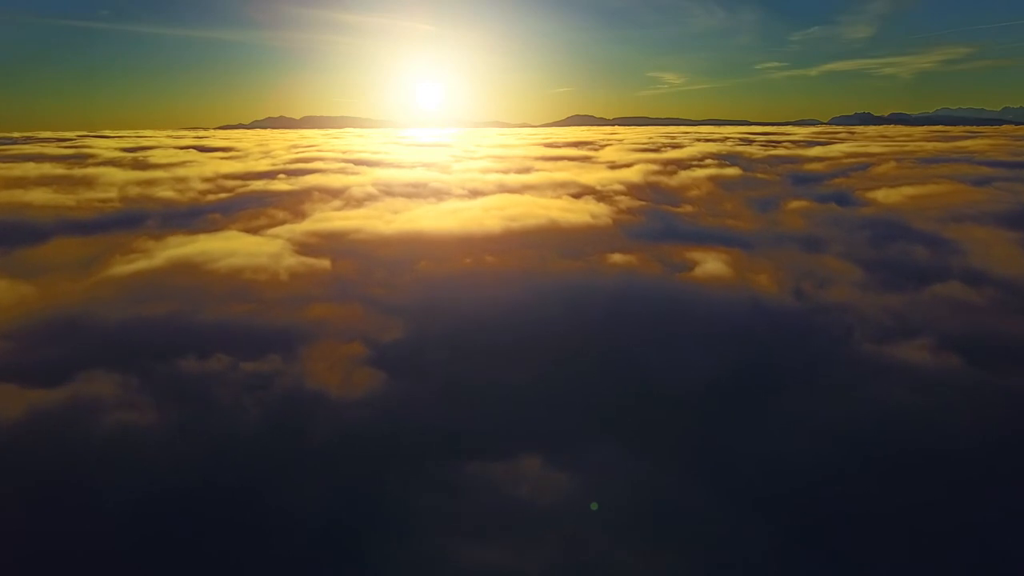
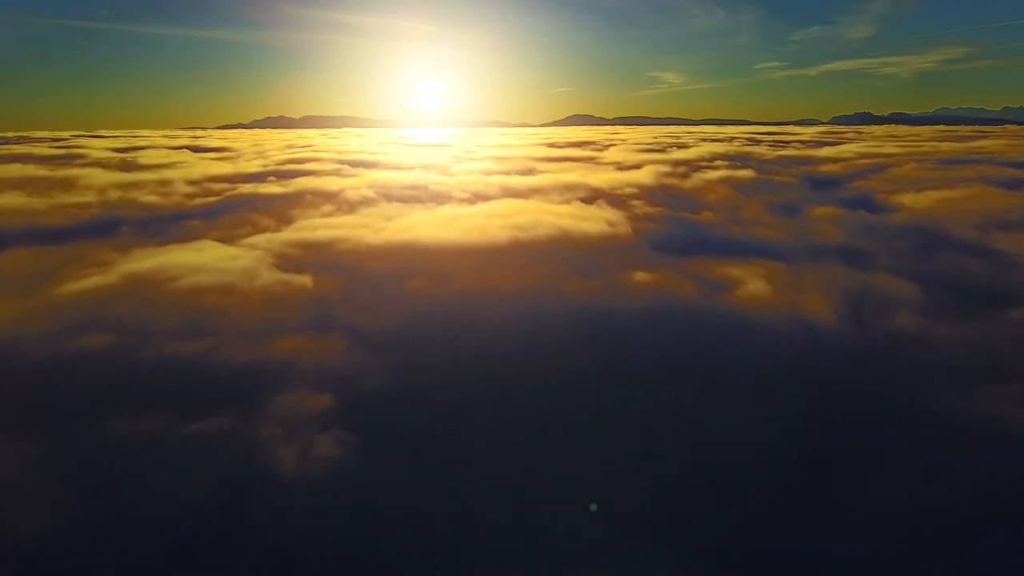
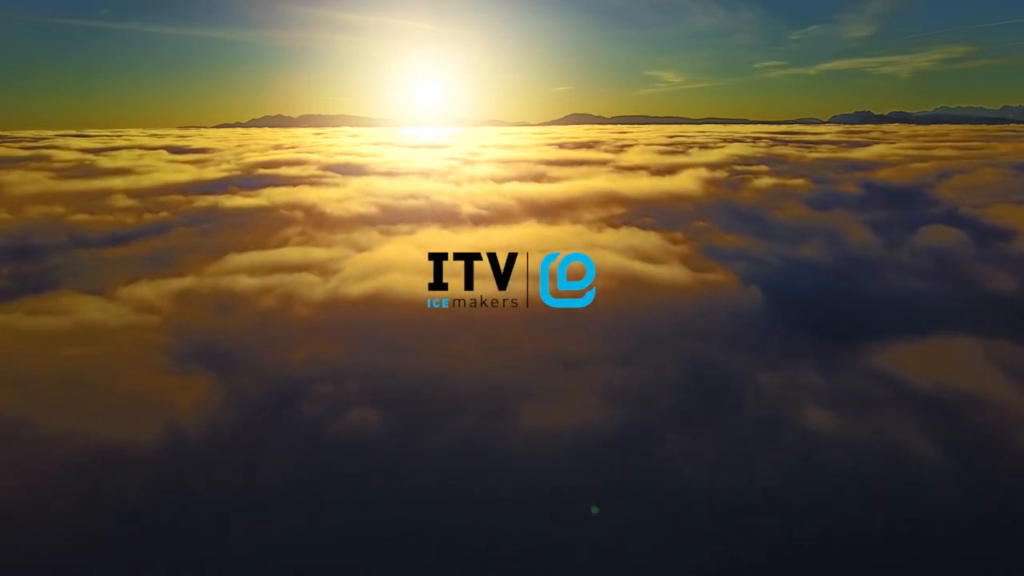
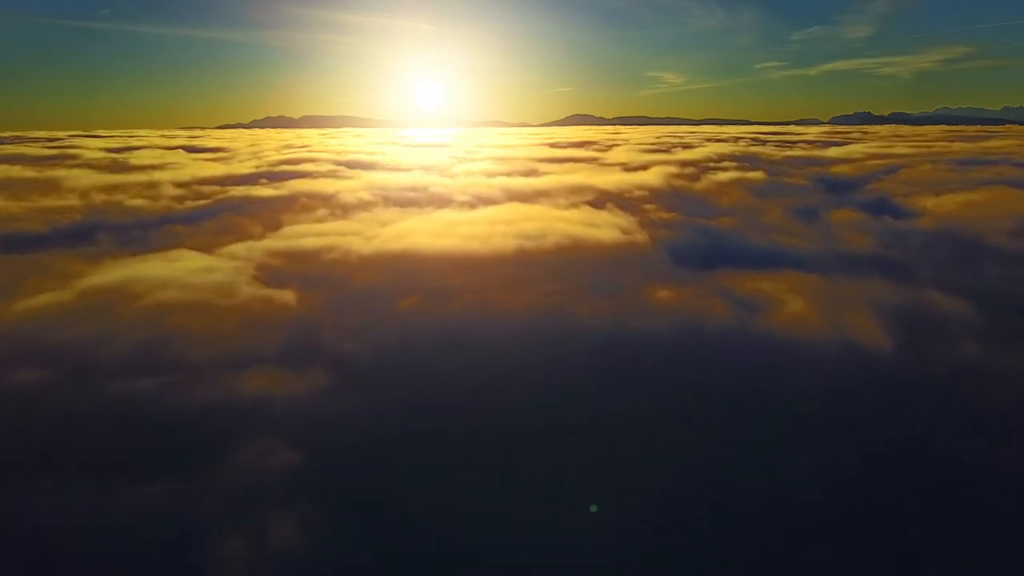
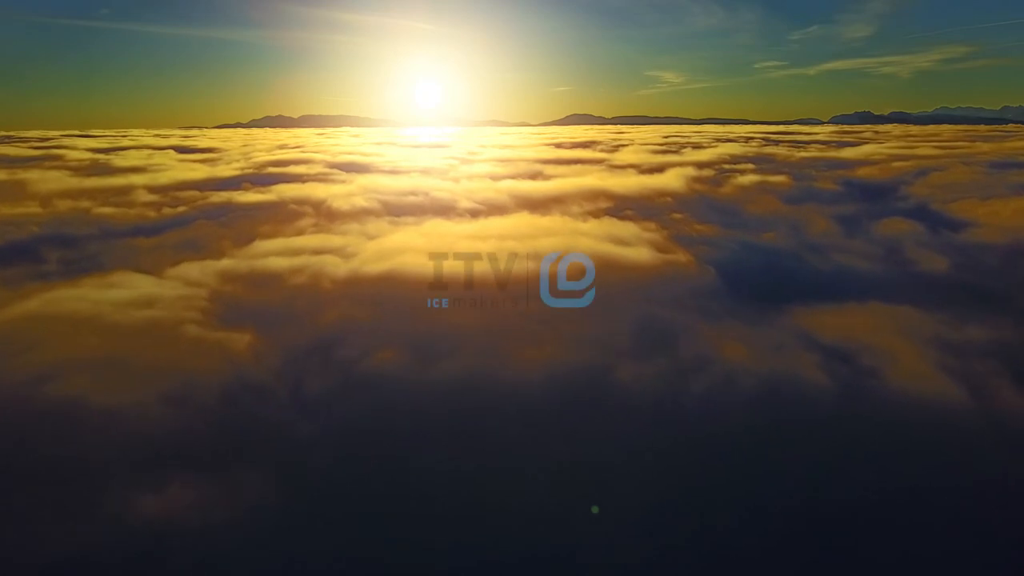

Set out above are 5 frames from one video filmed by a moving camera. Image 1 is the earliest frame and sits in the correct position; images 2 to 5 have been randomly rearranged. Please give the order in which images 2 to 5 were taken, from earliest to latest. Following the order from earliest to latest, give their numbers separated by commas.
2, 4, 5, 3
